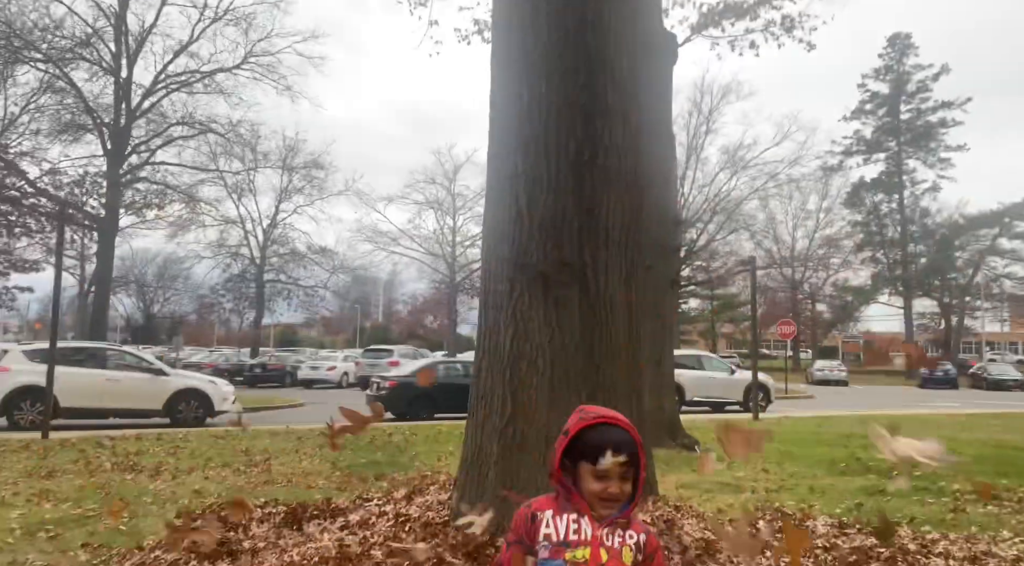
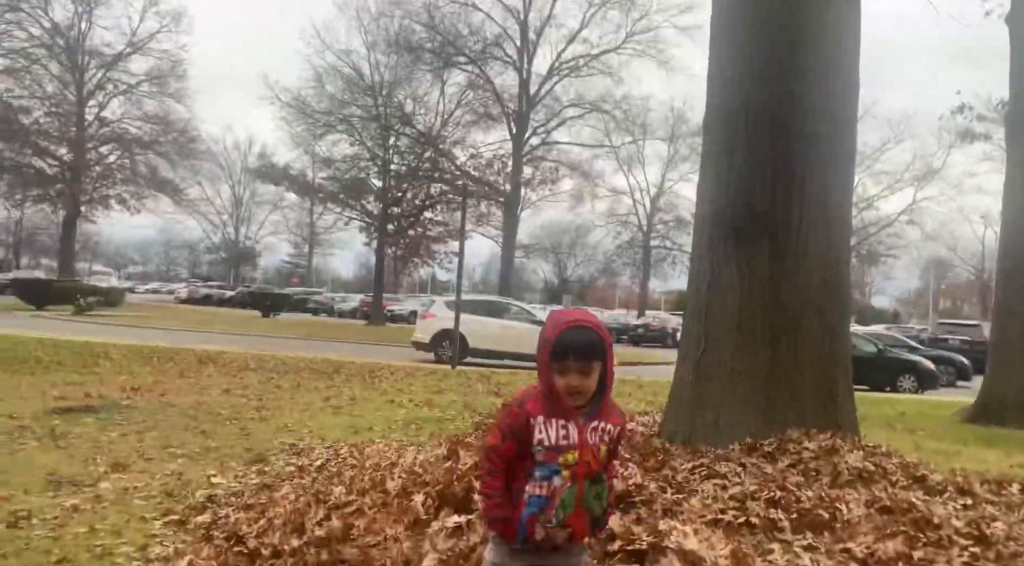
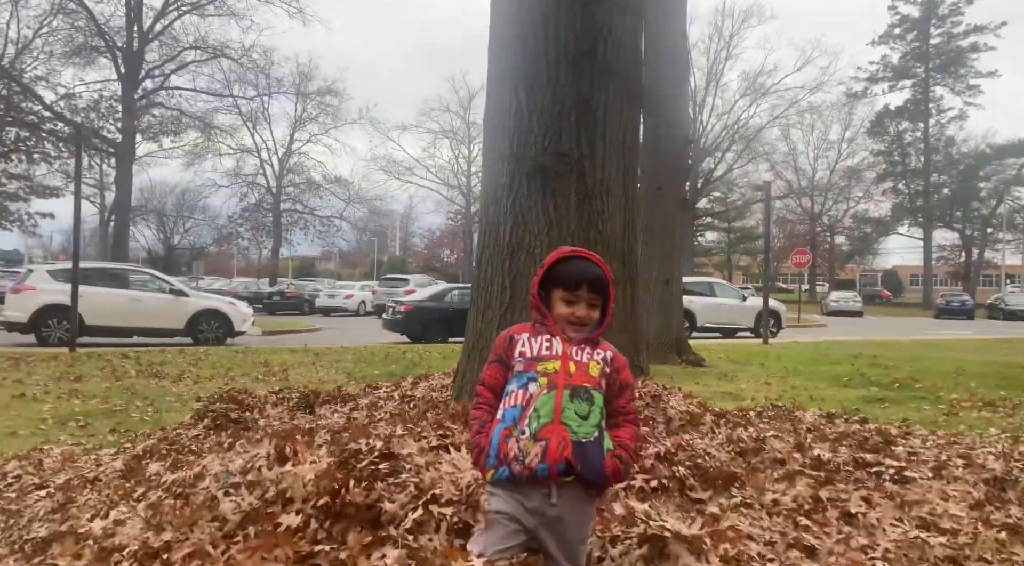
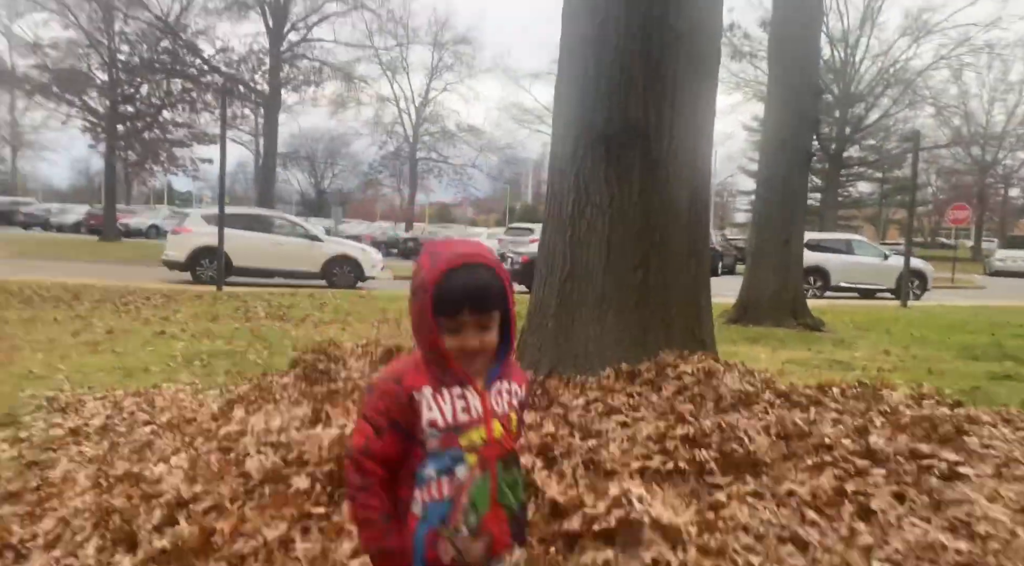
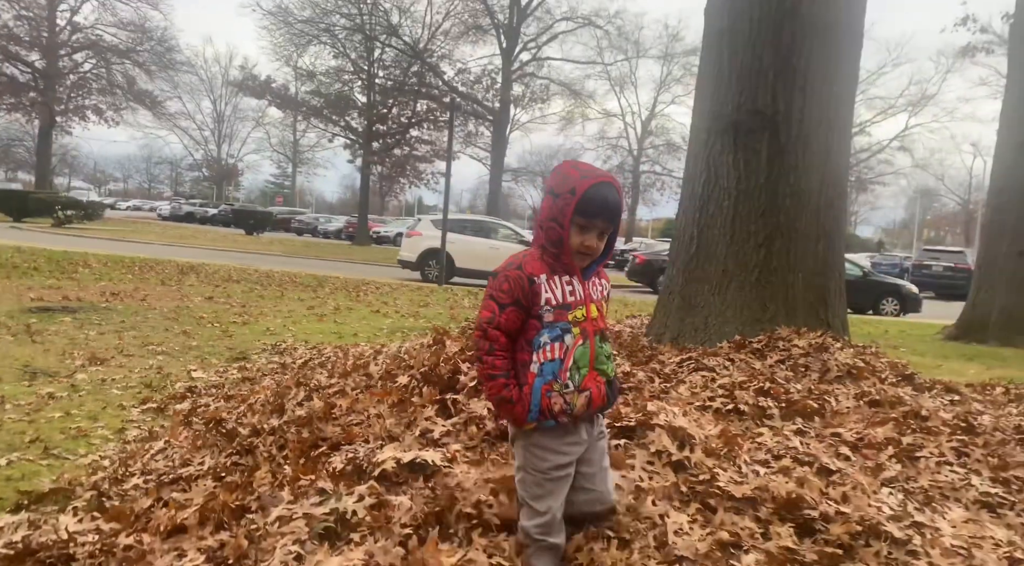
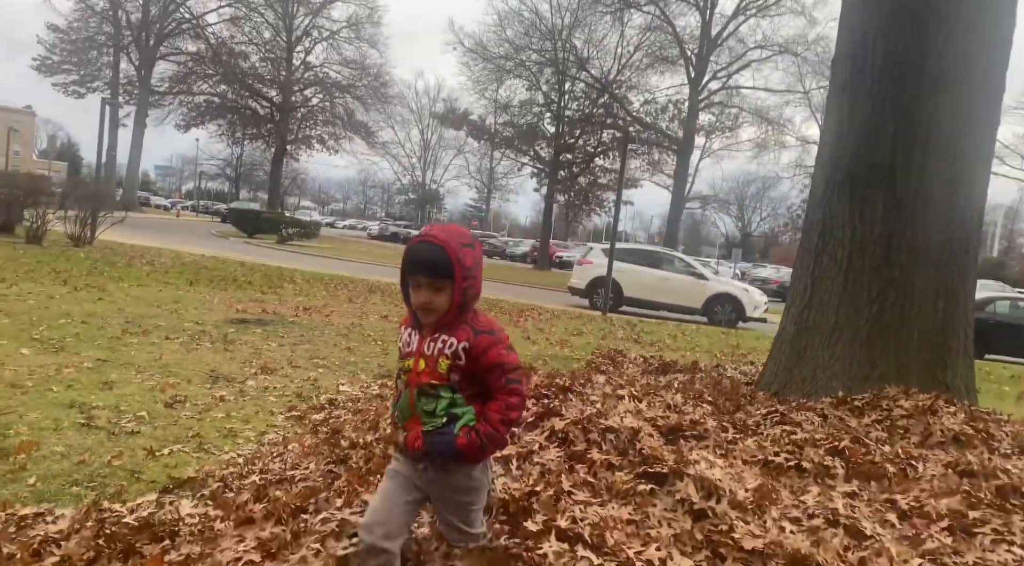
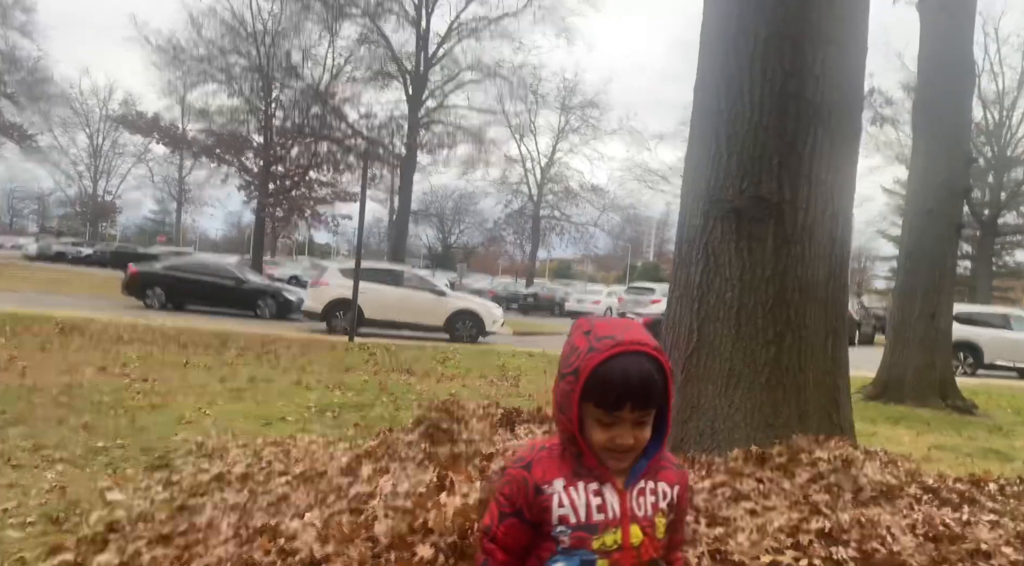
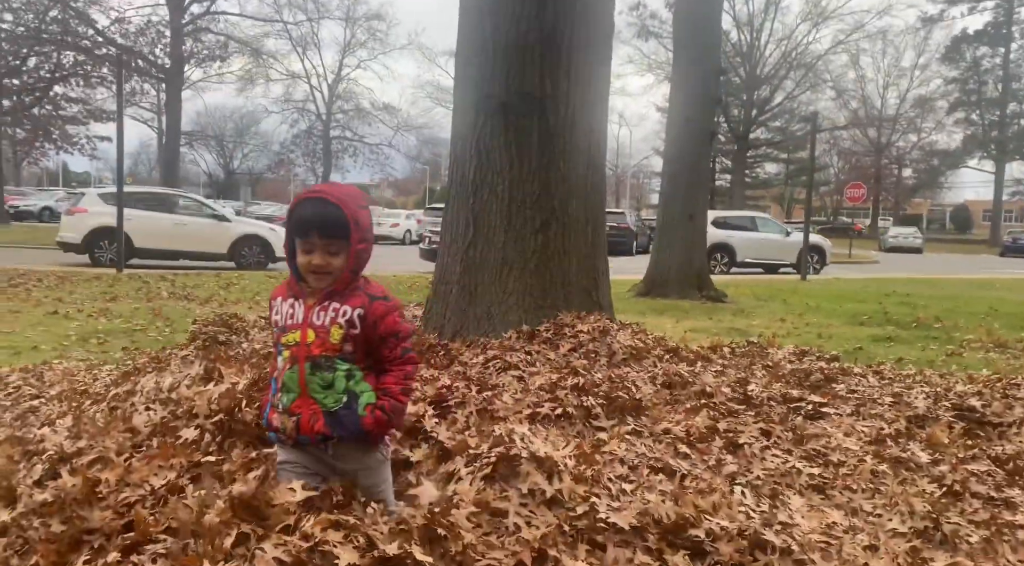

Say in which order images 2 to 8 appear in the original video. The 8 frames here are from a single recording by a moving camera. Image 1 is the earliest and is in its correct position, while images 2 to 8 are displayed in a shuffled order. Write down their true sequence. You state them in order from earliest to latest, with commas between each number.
3, 8, 4, 7, 5, 2, 6
